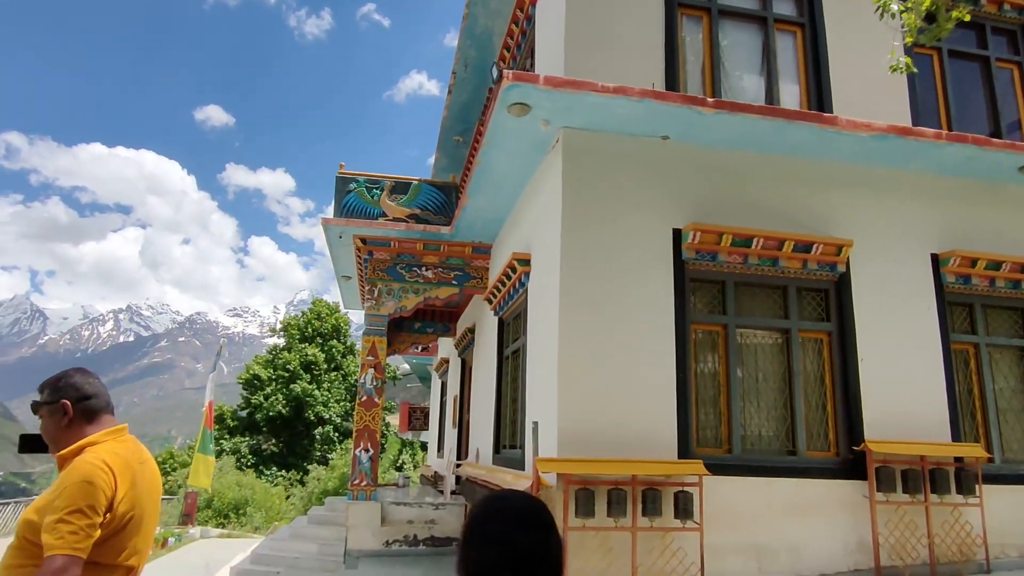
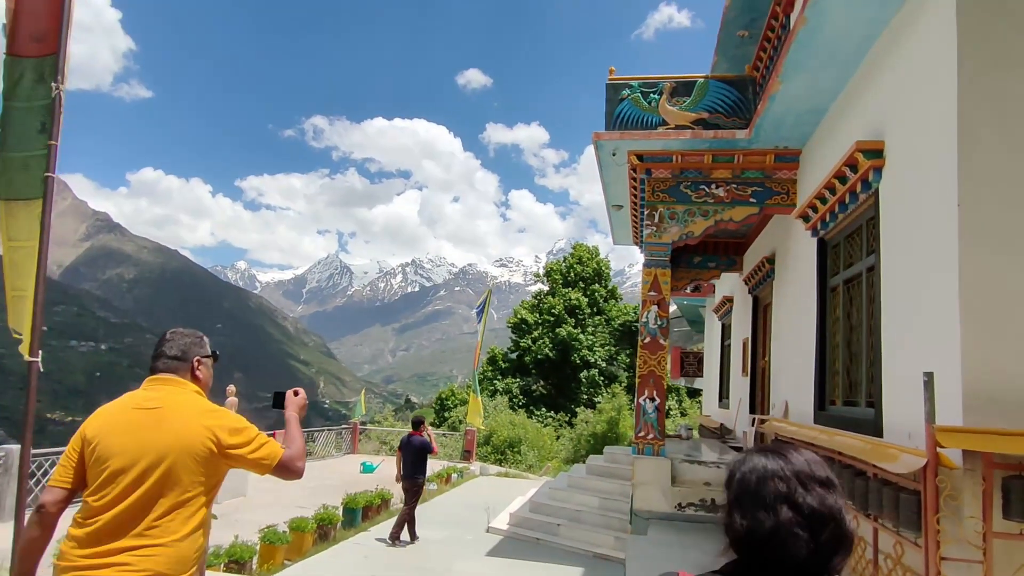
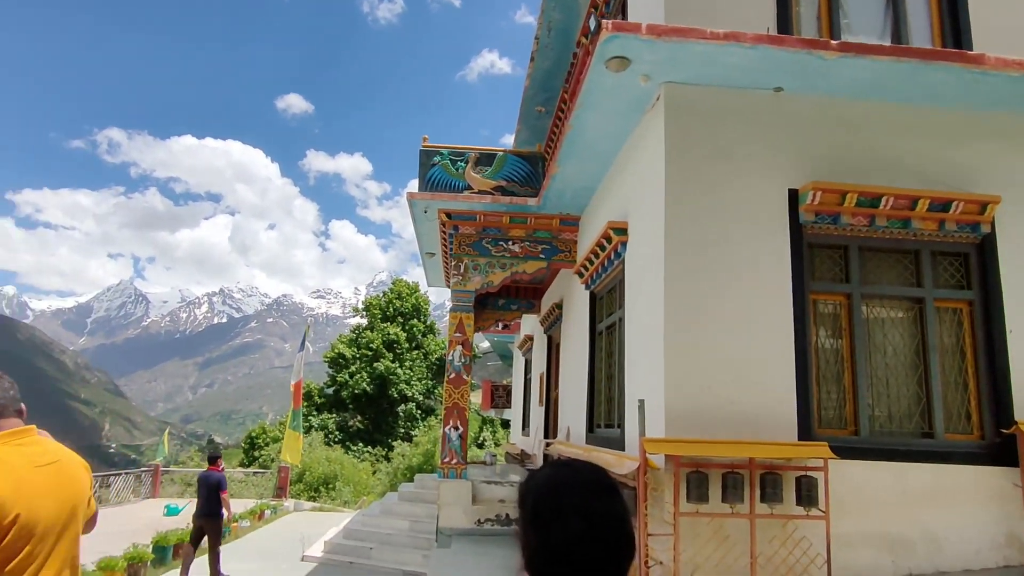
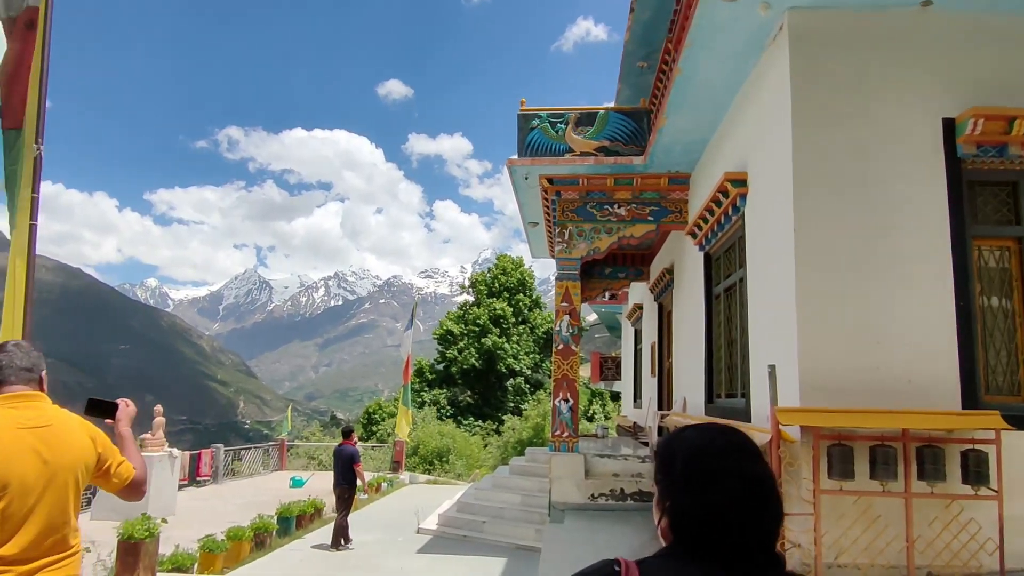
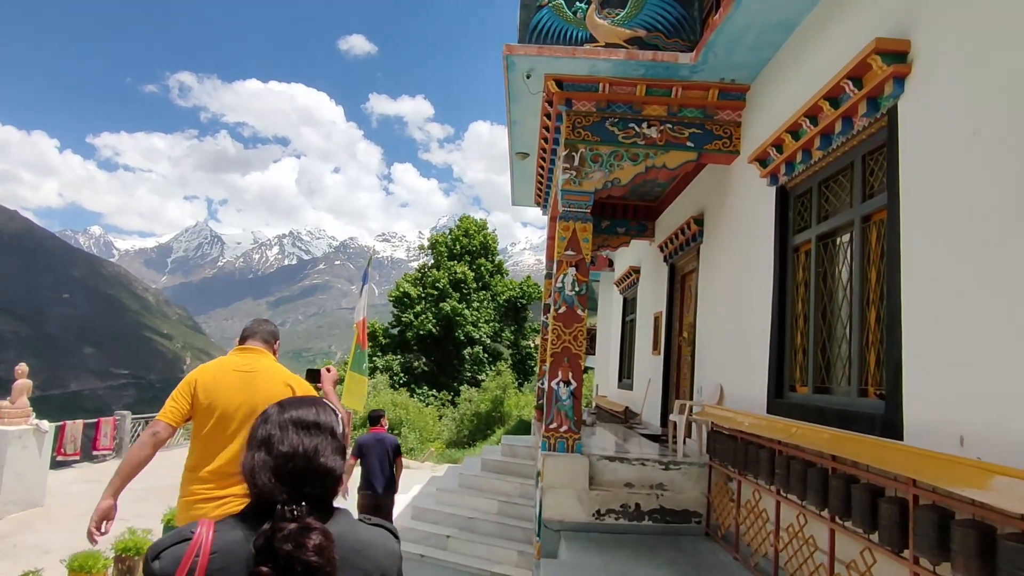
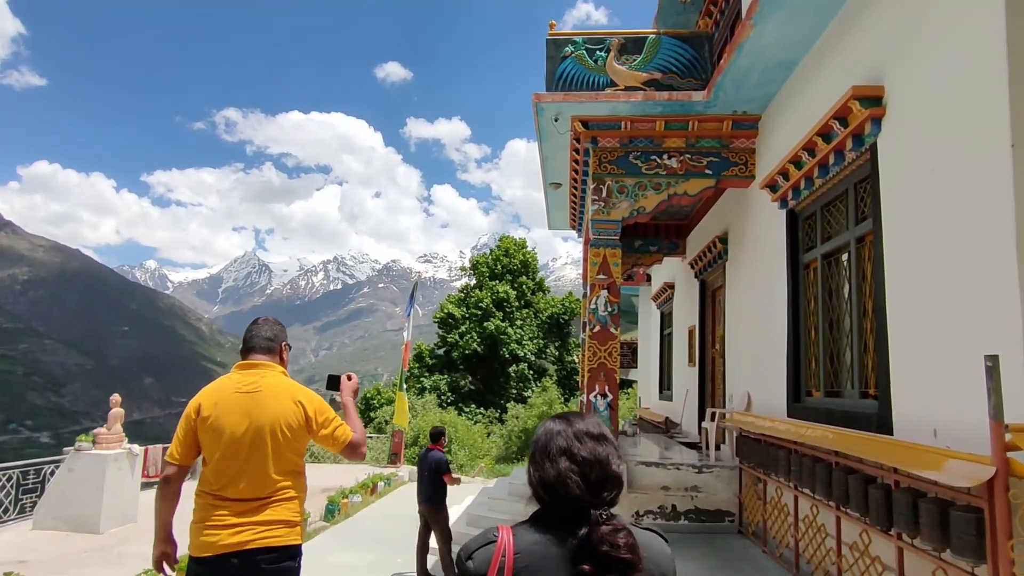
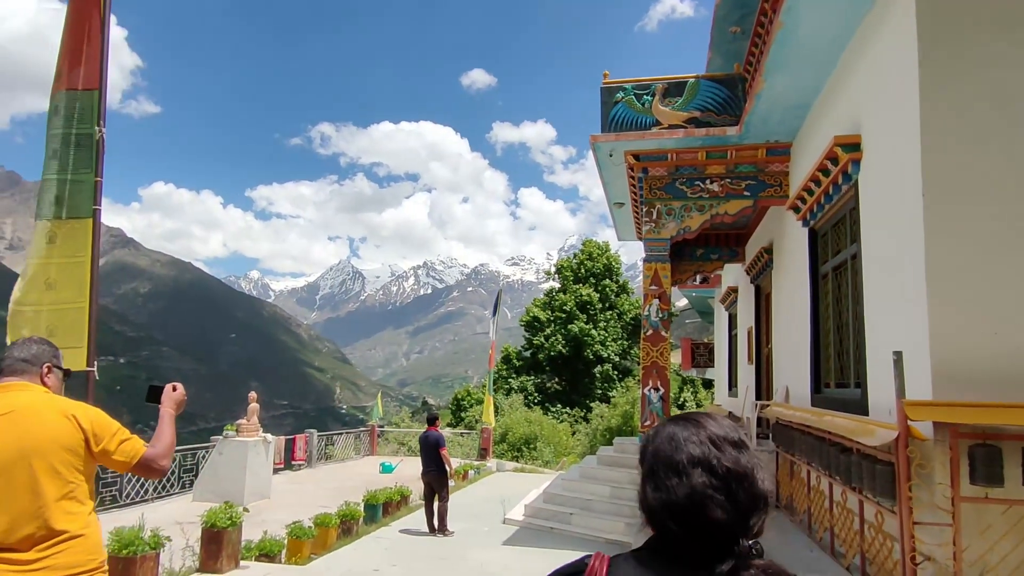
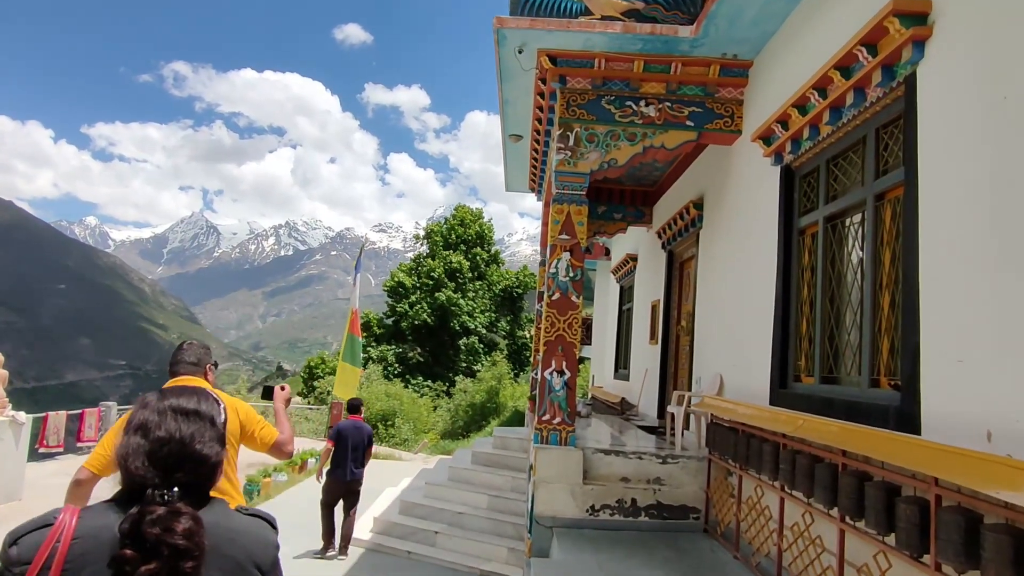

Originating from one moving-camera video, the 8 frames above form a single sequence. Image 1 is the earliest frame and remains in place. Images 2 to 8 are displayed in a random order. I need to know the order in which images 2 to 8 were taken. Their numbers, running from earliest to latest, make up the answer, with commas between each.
3, 4, 7, 2, 6, 5, 8
